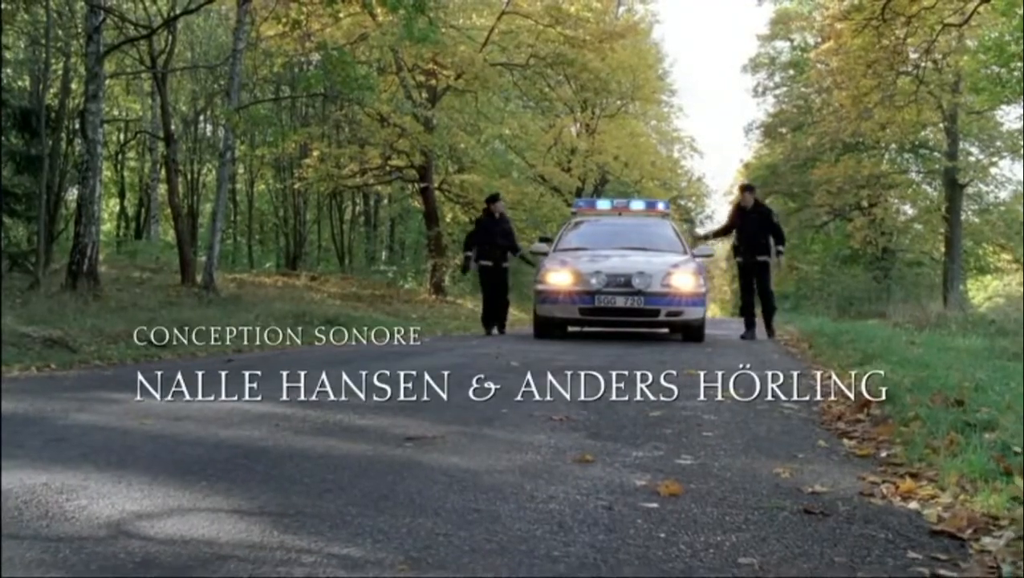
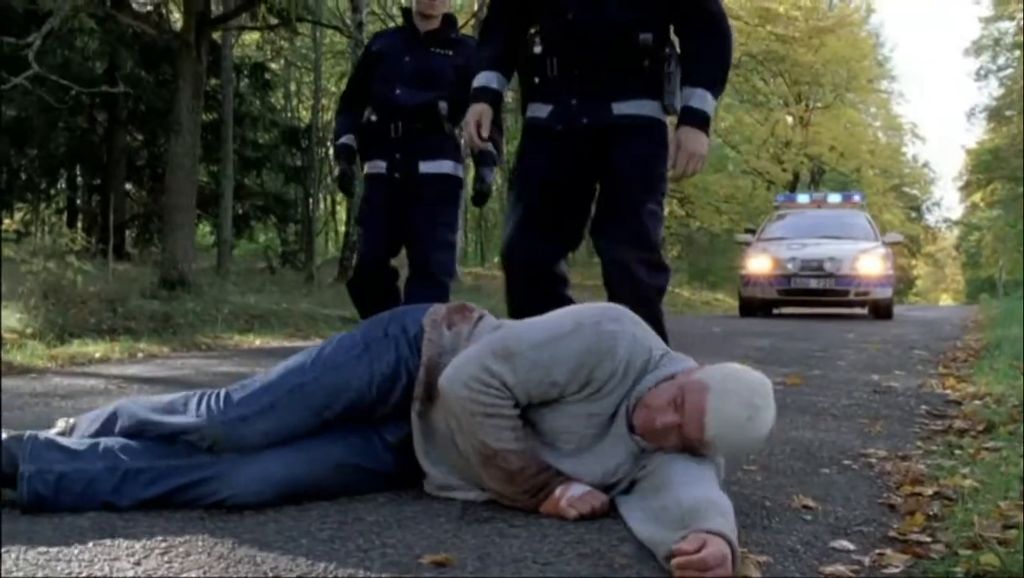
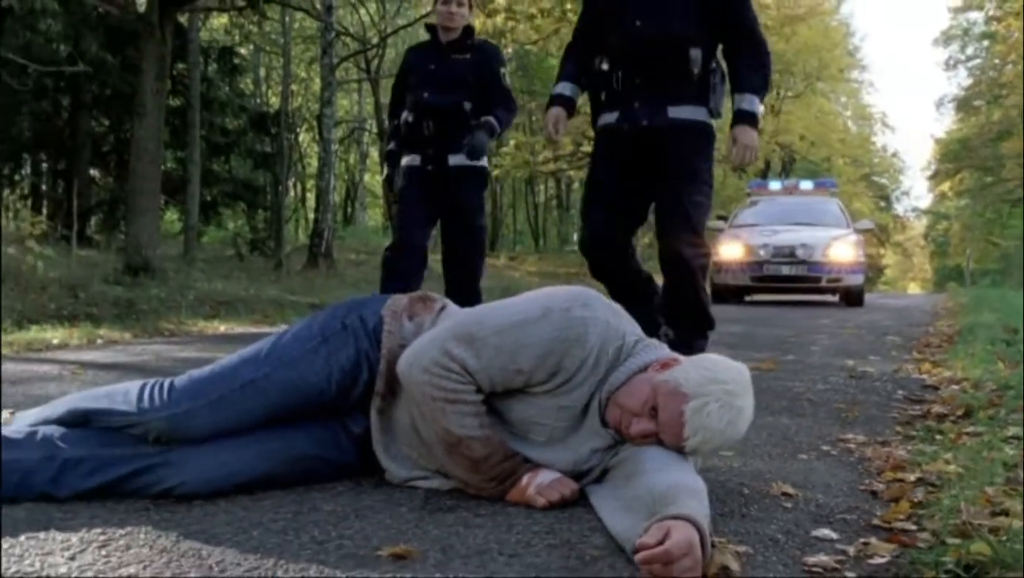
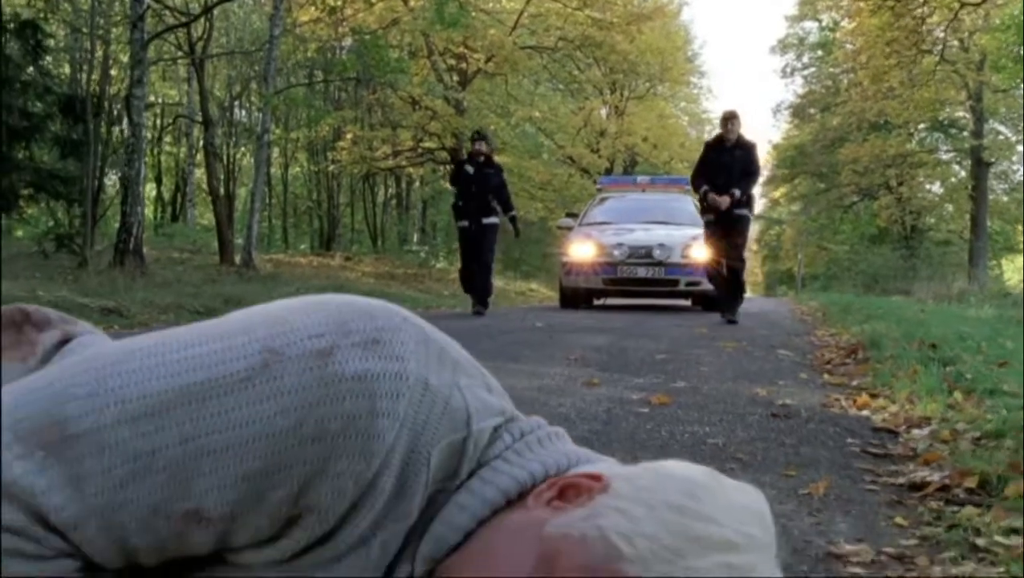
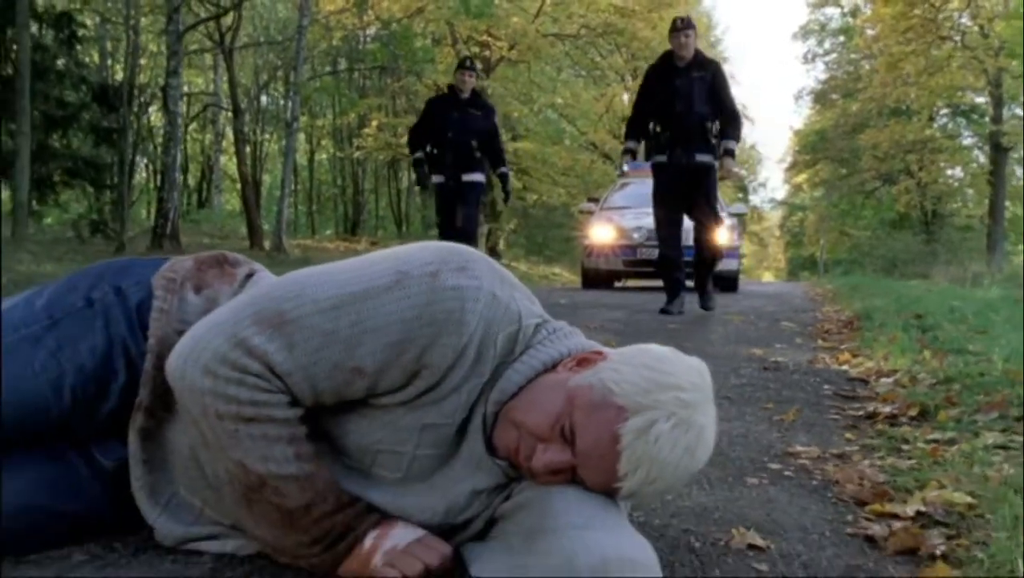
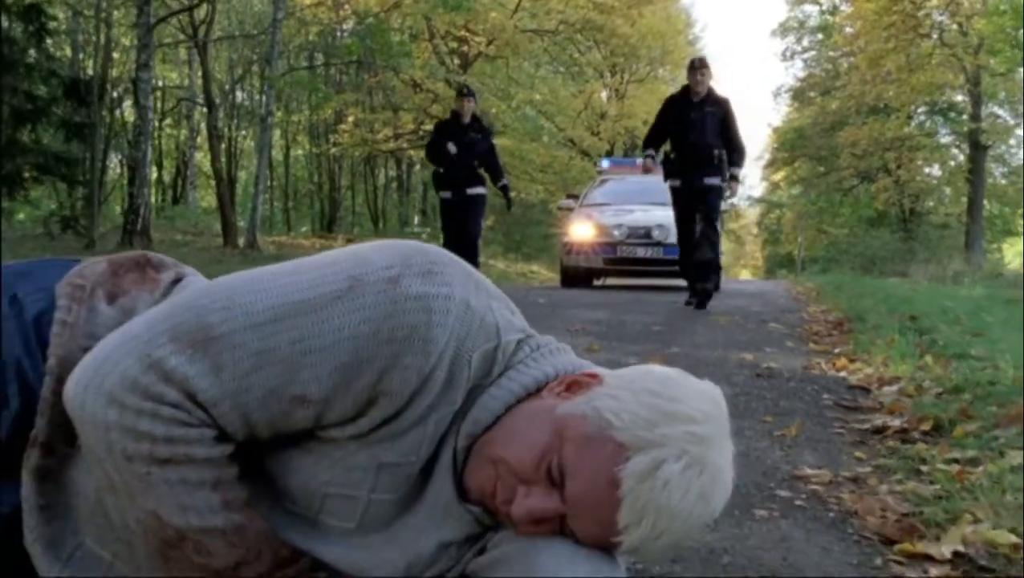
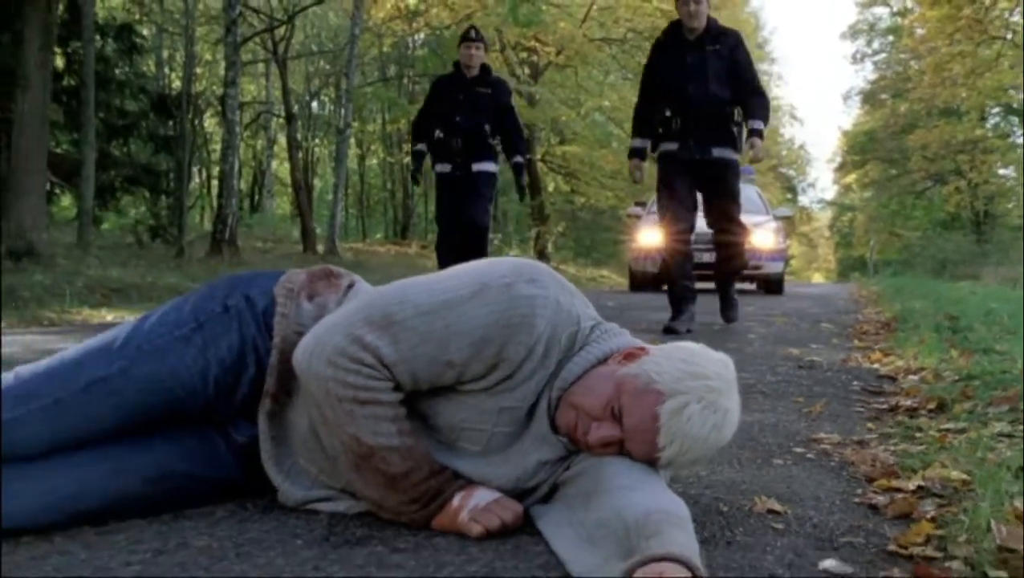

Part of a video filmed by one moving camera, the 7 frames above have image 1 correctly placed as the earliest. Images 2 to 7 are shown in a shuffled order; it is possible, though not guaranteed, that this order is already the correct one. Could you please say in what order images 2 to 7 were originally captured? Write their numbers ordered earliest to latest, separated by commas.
4, 6, 5, 7, 3, 2
